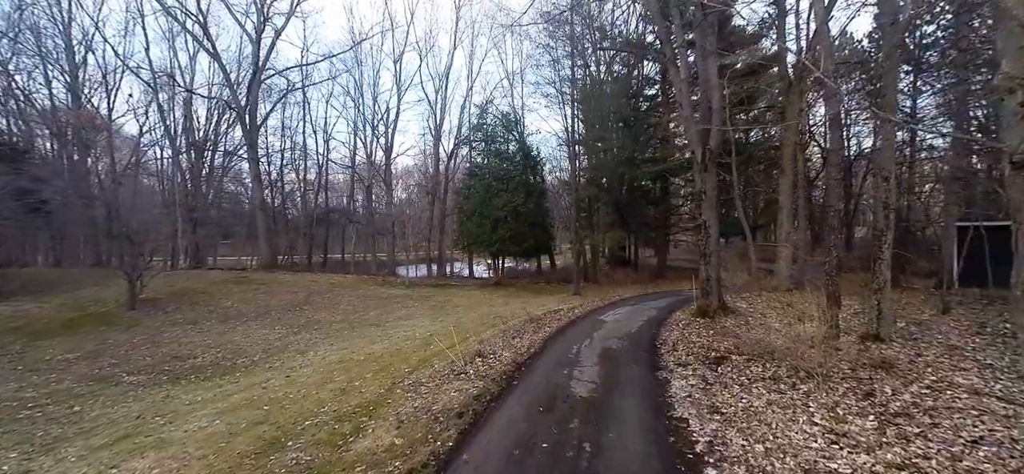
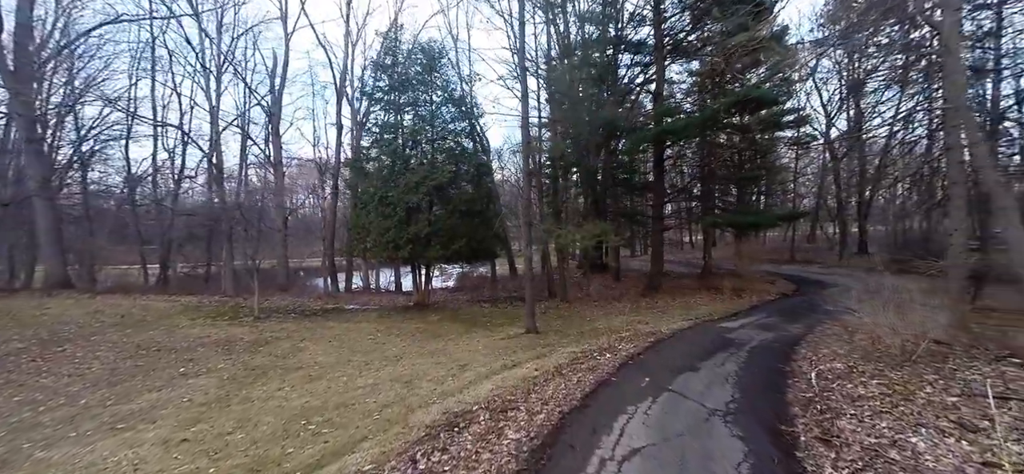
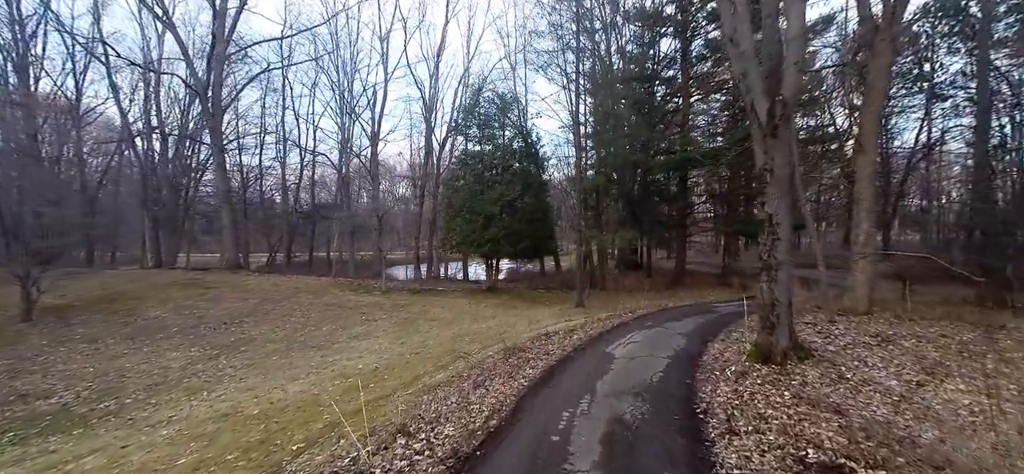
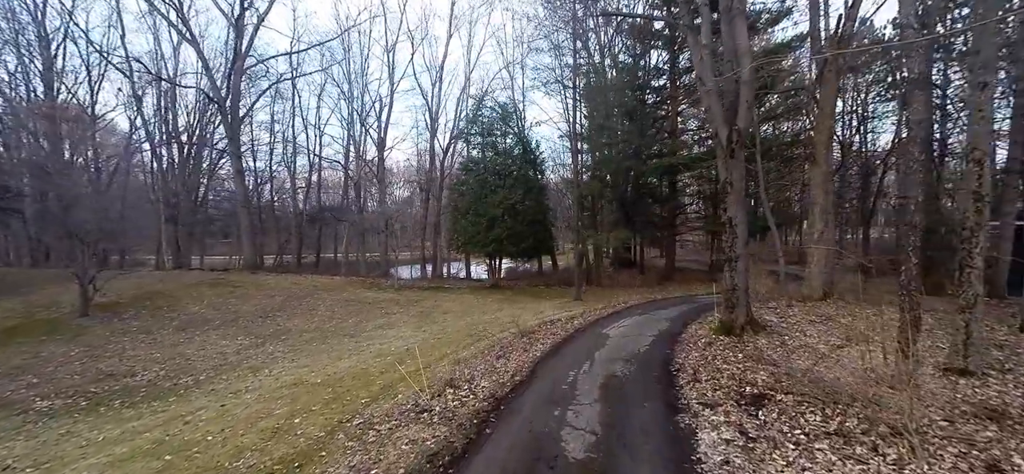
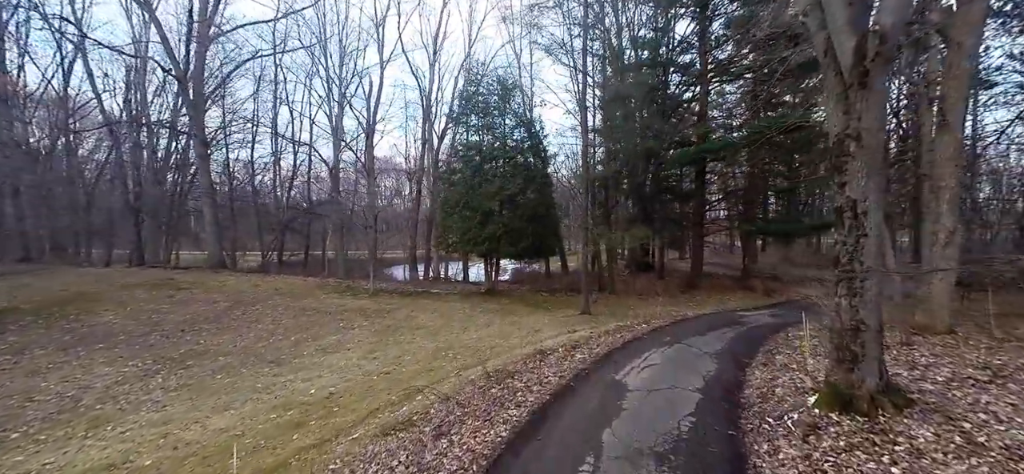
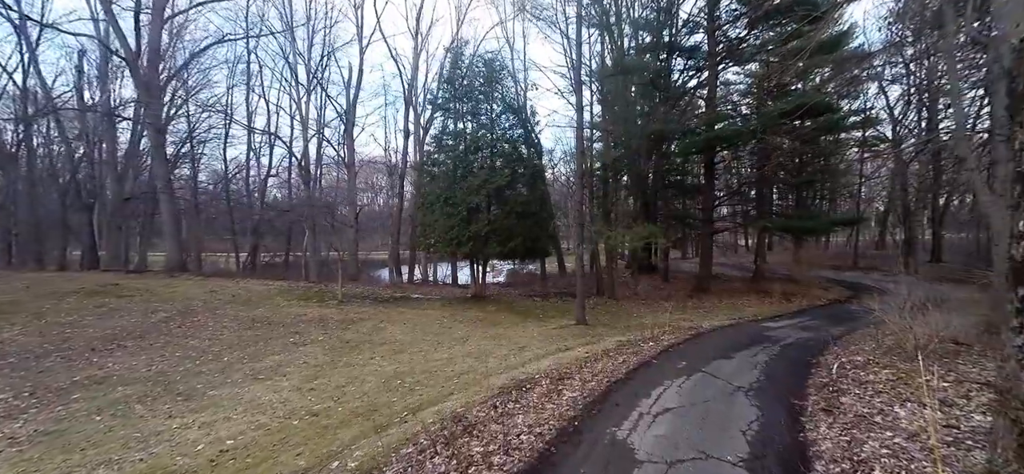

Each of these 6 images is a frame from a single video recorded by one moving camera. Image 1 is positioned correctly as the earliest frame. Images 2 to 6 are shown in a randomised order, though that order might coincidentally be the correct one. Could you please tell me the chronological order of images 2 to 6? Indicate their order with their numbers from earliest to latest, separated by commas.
4, 3, 5, 6, 2
